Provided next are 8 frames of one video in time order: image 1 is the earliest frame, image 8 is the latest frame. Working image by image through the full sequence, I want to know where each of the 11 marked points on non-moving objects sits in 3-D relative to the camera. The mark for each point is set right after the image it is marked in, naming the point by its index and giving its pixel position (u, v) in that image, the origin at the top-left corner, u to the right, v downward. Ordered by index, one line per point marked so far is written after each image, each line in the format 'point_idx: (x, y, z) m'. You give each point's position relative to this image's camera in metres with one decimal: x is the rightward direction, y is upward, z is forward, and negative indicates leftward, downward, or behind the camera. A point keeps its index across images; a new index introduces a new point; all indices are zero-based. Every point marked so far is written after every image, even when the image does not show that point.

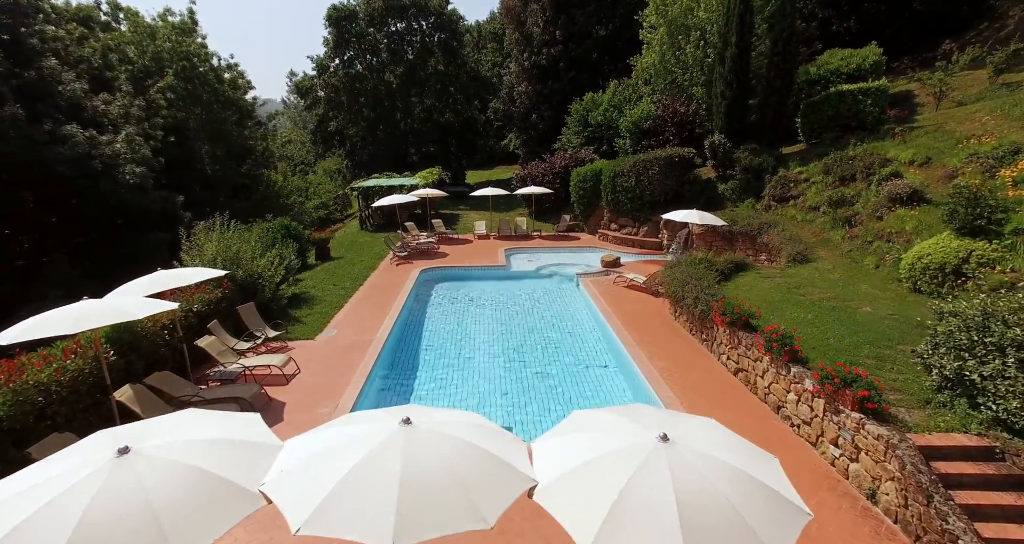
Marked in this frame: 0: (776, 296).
0: (+6.0, -0.5, +9.4) m
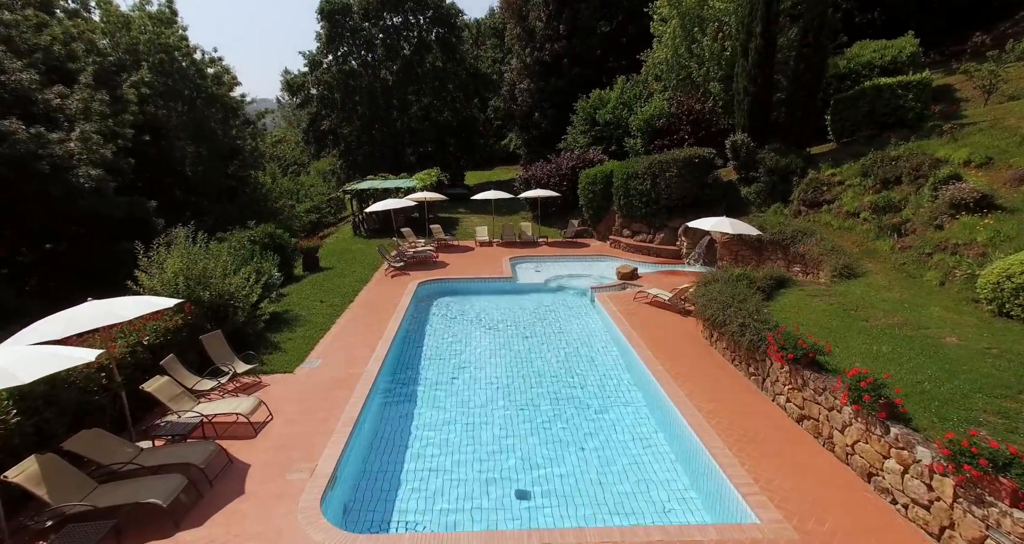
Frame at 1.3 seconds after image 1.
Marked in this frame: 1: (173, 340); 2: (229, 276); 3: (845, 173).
0: (+6.2, -0.9, +8.0) m
1: (-6.0, -1.2, +7.4) m
2: (-6.5, -0.1, +9.6) m
3: (+11.3, +3.4, +14.2) m
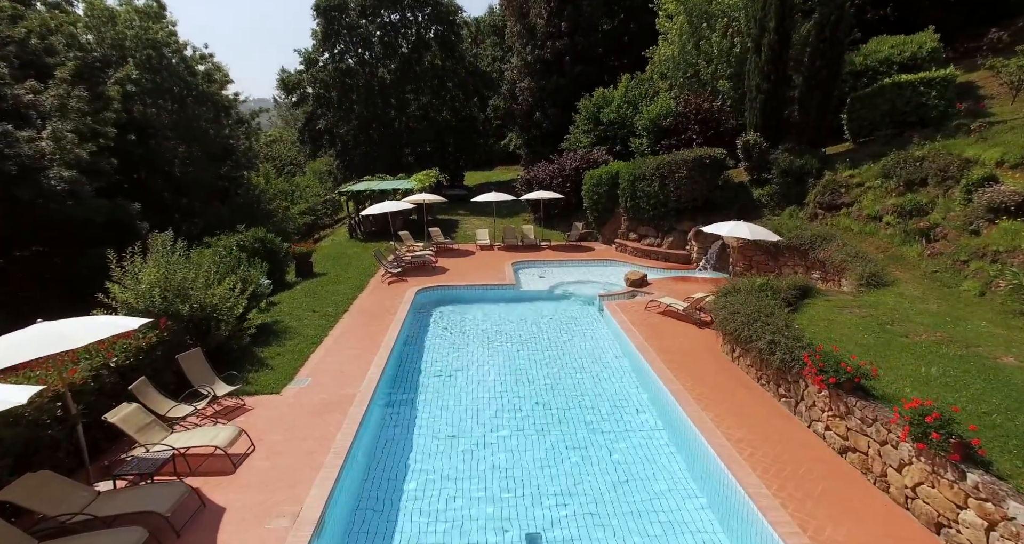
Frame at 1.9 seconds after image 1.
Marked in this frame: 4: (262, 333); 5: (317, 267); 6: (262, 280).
0: (+6.4, -1.1, +7.3) m
1: (-5.9, -1.4, +6.7) m
2: (-6.4, -0.3, +8.8) m
3: (+11.4, +3.2, +13.5) m
4: (-6.1, -1.5, +10.1) m
5: (-7.7, +0.2, +16.6) m
6: (-6.8, -0.2, +11.3) m
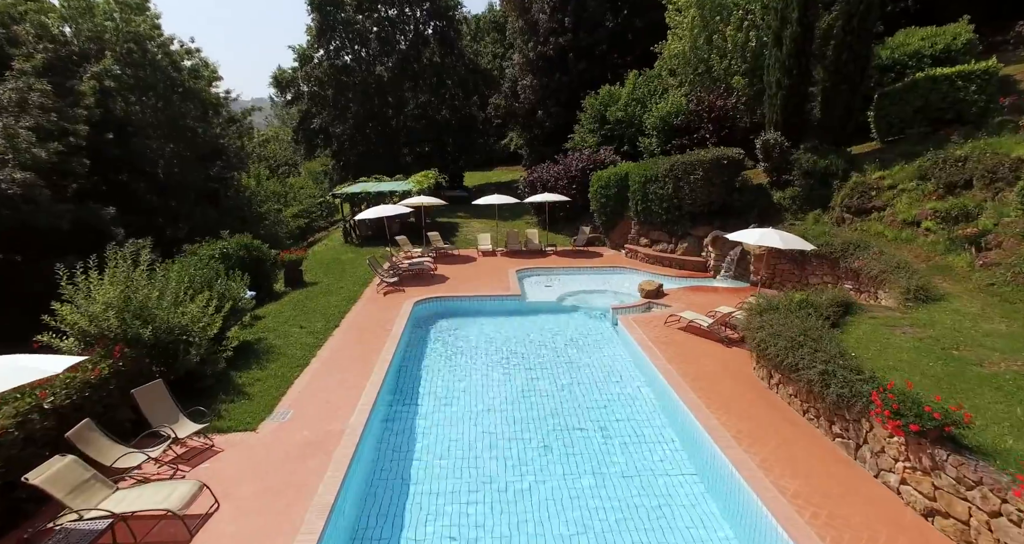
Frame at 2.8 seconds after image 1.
0: (+6.5, -1.4, +6.3) m
1: (-5.7, -1.7, +5.7) m
2: (-6.2, -0.6, +7.8) m
3: (+11.5, +2.9, +12.5) m
4: (-5.9, -1.8, +9.1) m
5: (-7.6, -0.1, +15.5) m
6: (-6.6, -0.5, +10.2) m
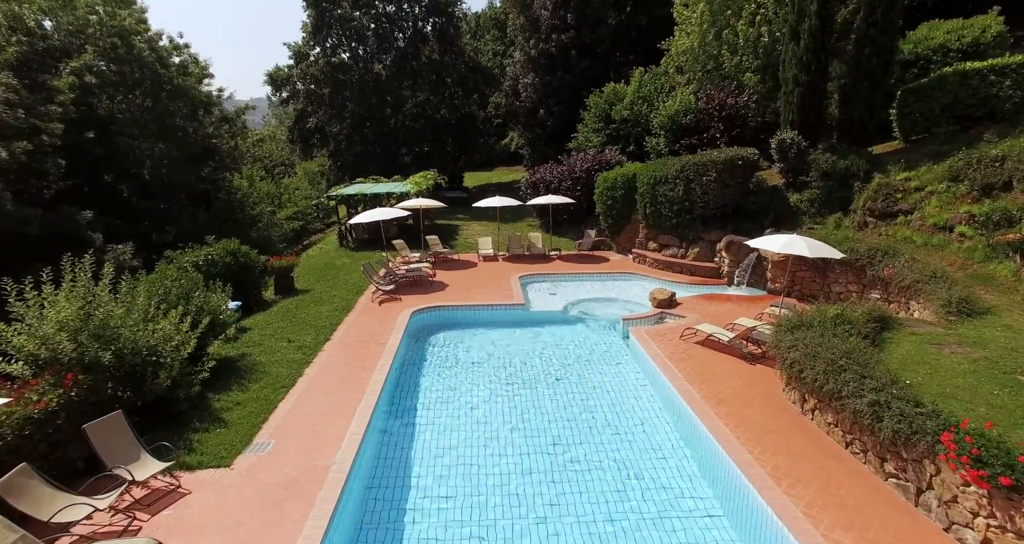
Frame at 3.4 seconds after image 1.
0: (+6.6, -1.6, +5.6) m
1: (-5.6, -1.9, +4.9) m
2: (-6.1, -0.8, +7.0) m
3: (+11.6, +2.7, +11.8) m
4: (-5.8, -2.0, +8.4) m
5: (-7.5, -0.3, +14.8) m
6: (-6.5, -0.7, +9.5) m
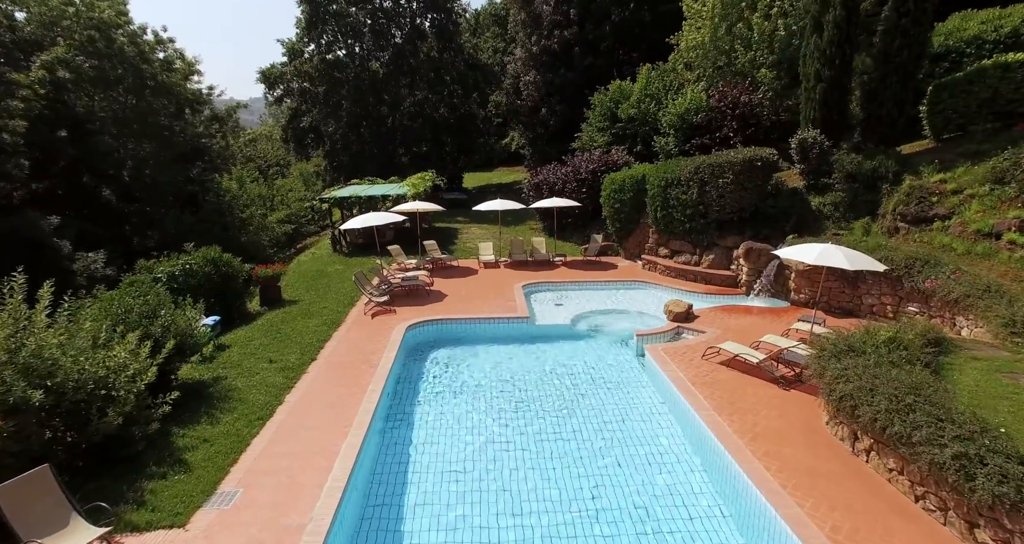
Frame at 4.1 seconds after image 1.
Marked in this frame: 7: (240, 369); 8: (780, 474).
0: (+6.7, -1.9, +4.7) m
1: (-5.5, -2.2, +4.0) m
2: (-6.0, -1.1, +6.1) m
3: (+11.7, +2.4, +10.9) m
4: (-5.7, -2.3, +7.4) m
5: (-7.4, -0.6, +13.8) m
6: (-6.4, -1.0, +8.5) m
7: (-5.7, -2.0, +8.7) m
8: (+3.7, -2.8, +5.6) m
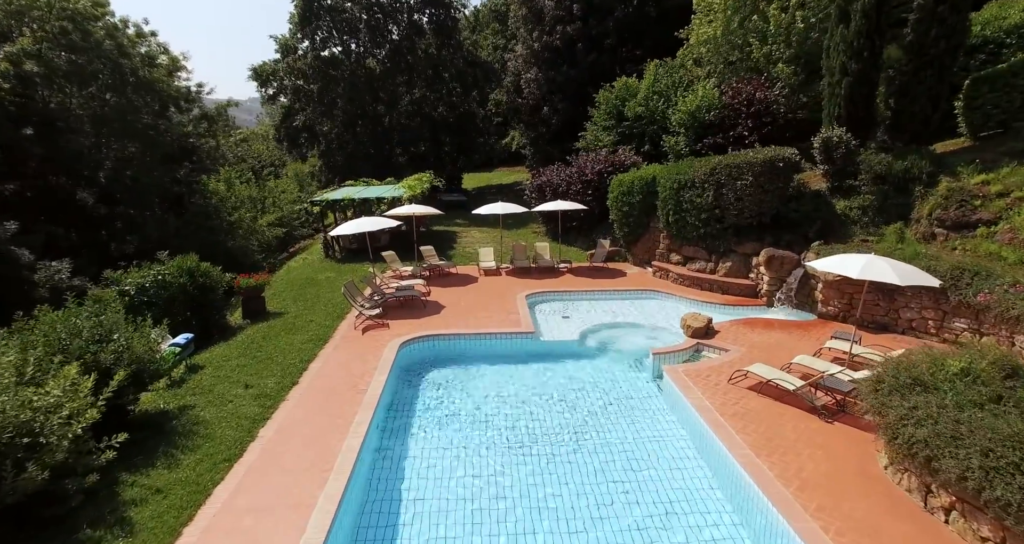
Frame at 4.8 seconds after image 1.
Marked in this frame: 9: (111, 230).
0: (+6.8, -2.2, +3.7) m
1: (-5.4, -2.5, +3.0) m
2: (-5.9, -1.4, +5.1) m
3: (+11.8, +2.2, +9.9) m
4: (-5.6, -2.5, +6.4) m
5: (-7.3, -0.9, +12.9) m
6: (-6.3, -1.3, +7.6) m
7: (-5.6, -2.3, +7.7) m
8: (+3.8, -3.0, +4.7) m
9: (-15.1, +1.6, +15.7) m
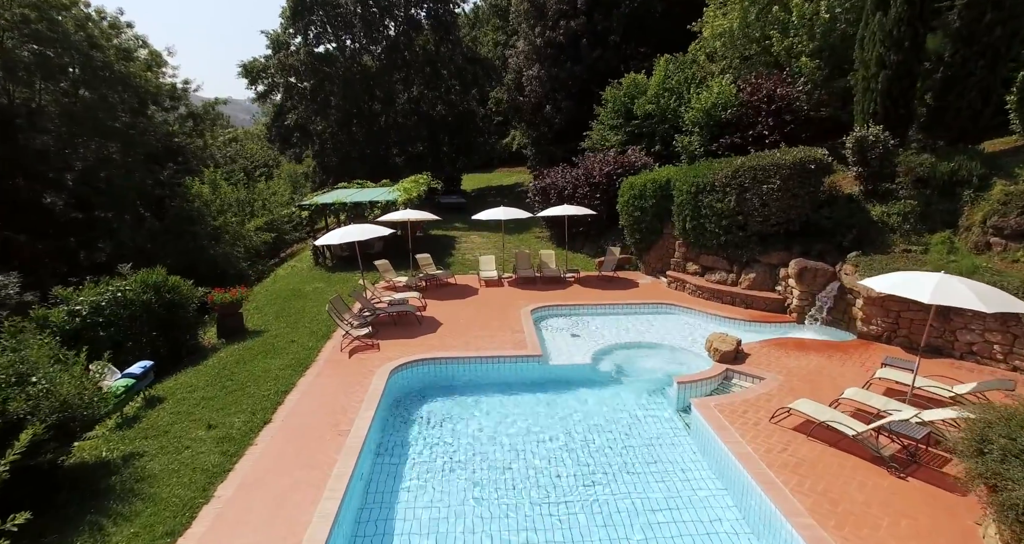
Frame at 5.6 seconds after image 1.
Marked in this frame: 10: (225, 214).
0: (+6.9, -2.5, +2.6) m
1: (-5.3, -2.8, +1.9) m
2: (-5.8, -1.7, +4.0) m
3: (+11.9, +1.8, +8.8) m
4: (-5.5, -2.9, +5.3) m
5: (-7.2, -1.2, +11.7) m
6: (-6.2, -1.6, +6.4) m
7: (-5.5, -2.6, +6.6) m
8: (+3.9, -3.4, +3.5) m
9: (-15.0, +1.2, +14.5) m
10: (-13.2, +2.6, +19.2) m
